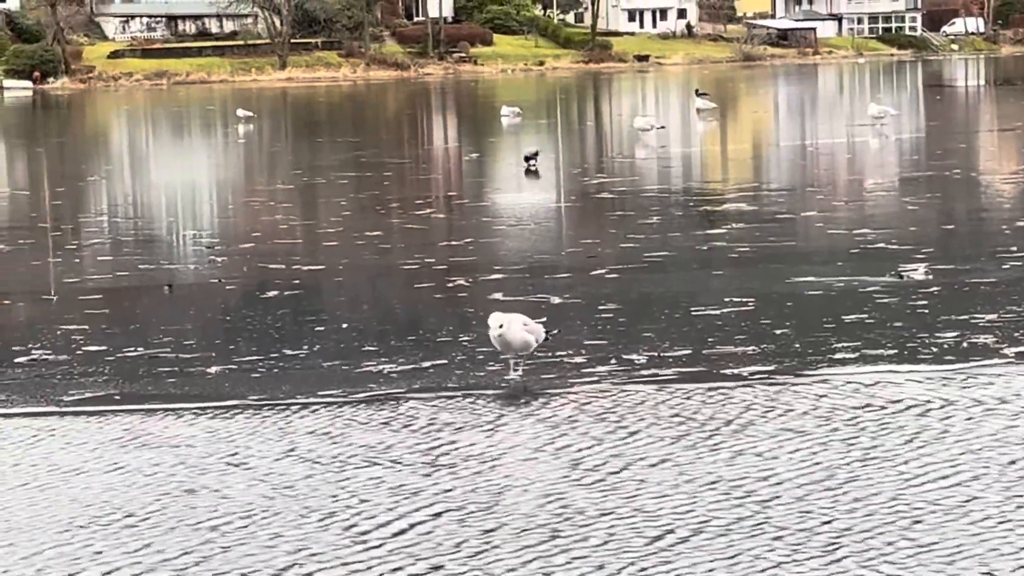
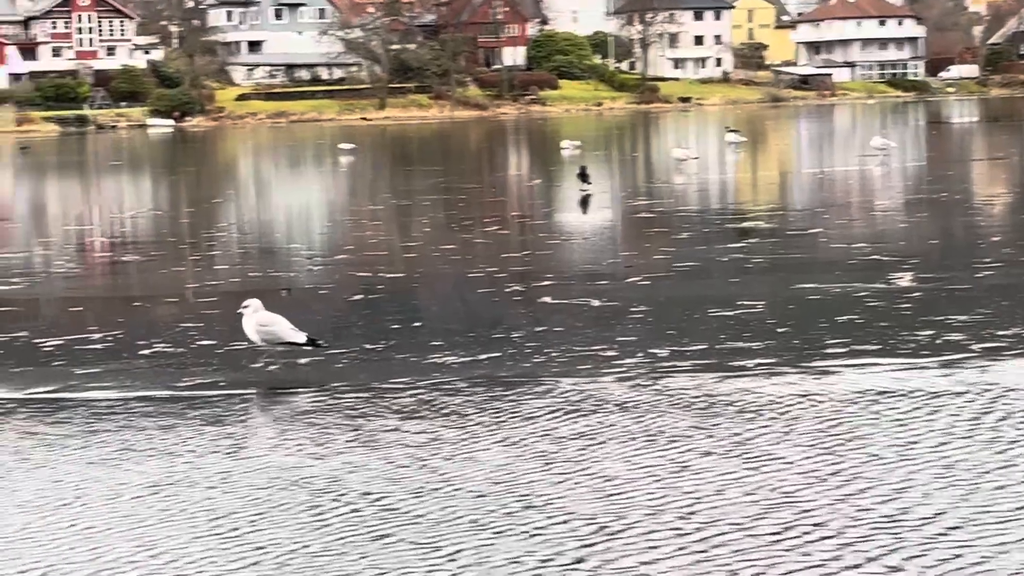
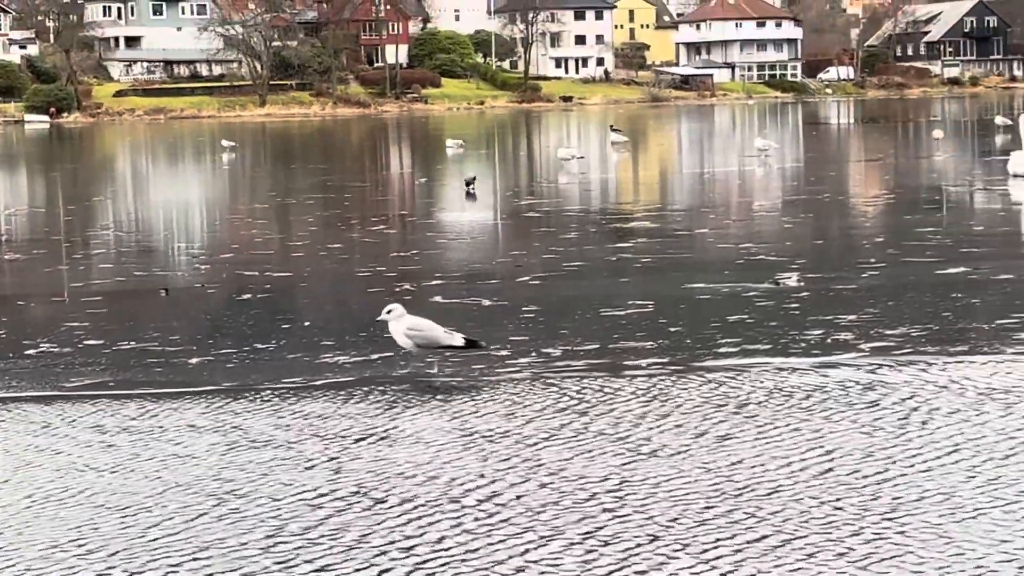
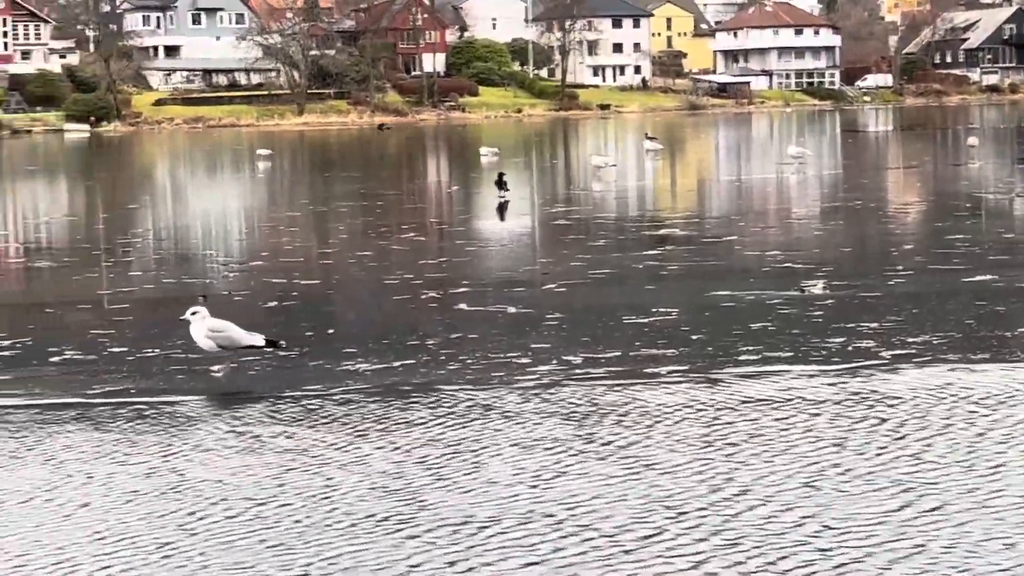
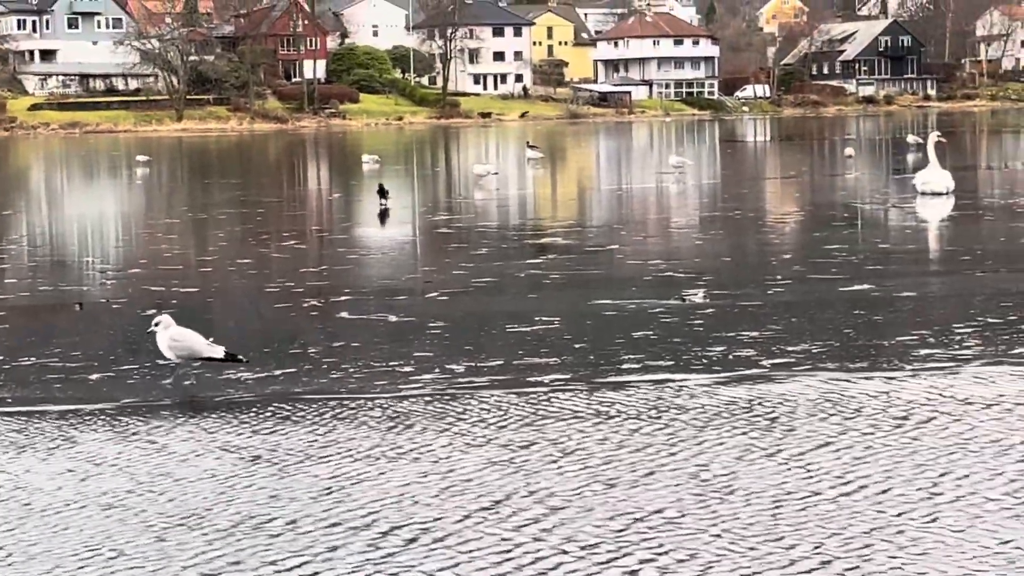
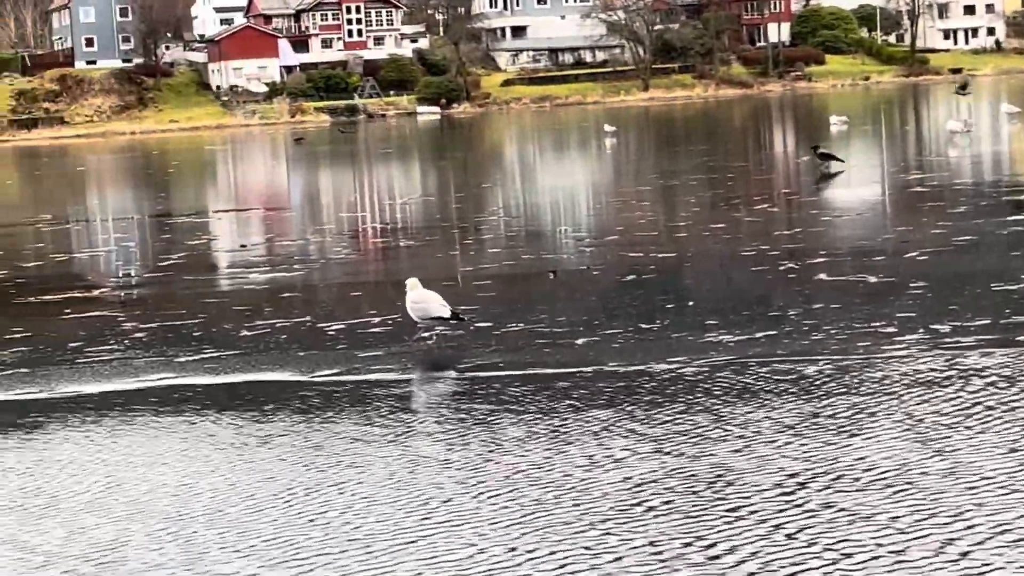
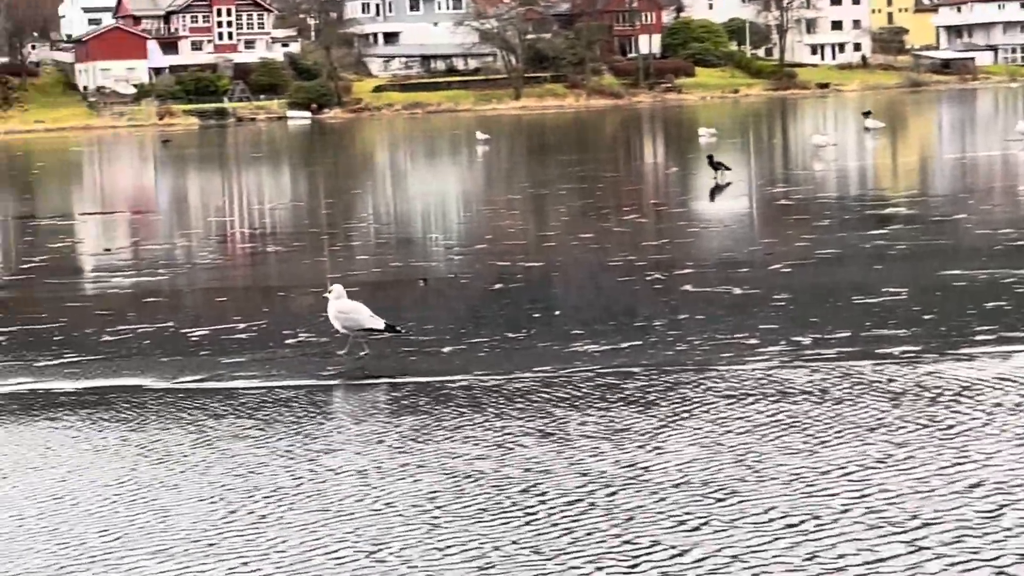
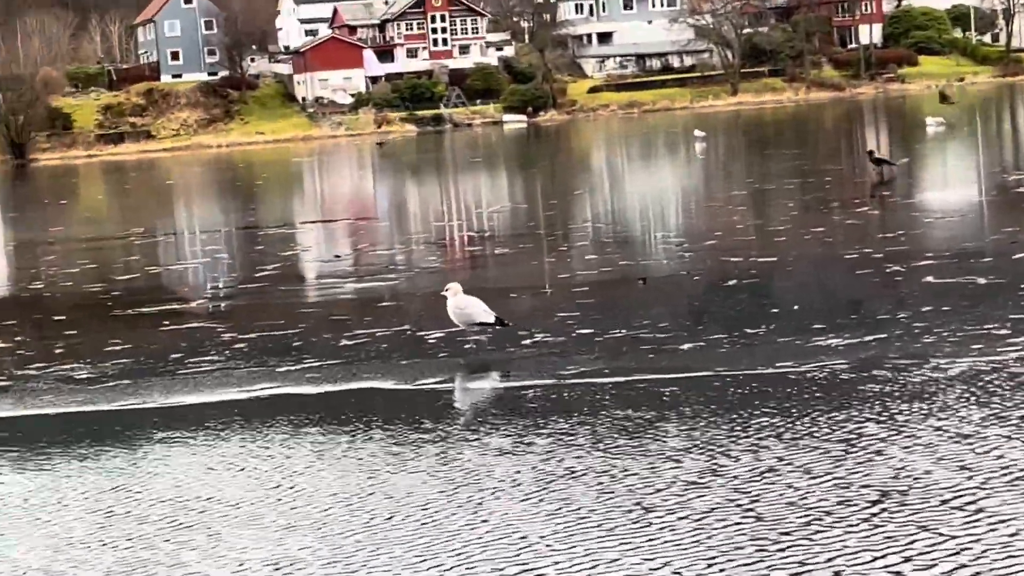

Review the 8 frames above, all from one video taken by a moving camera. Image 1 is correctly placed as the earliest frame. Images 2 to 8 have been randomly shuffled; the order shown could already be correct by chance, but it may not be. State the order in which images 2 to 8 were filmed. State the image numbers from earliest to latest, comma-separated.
3, 5, 4, 2, 7, 6, 8
